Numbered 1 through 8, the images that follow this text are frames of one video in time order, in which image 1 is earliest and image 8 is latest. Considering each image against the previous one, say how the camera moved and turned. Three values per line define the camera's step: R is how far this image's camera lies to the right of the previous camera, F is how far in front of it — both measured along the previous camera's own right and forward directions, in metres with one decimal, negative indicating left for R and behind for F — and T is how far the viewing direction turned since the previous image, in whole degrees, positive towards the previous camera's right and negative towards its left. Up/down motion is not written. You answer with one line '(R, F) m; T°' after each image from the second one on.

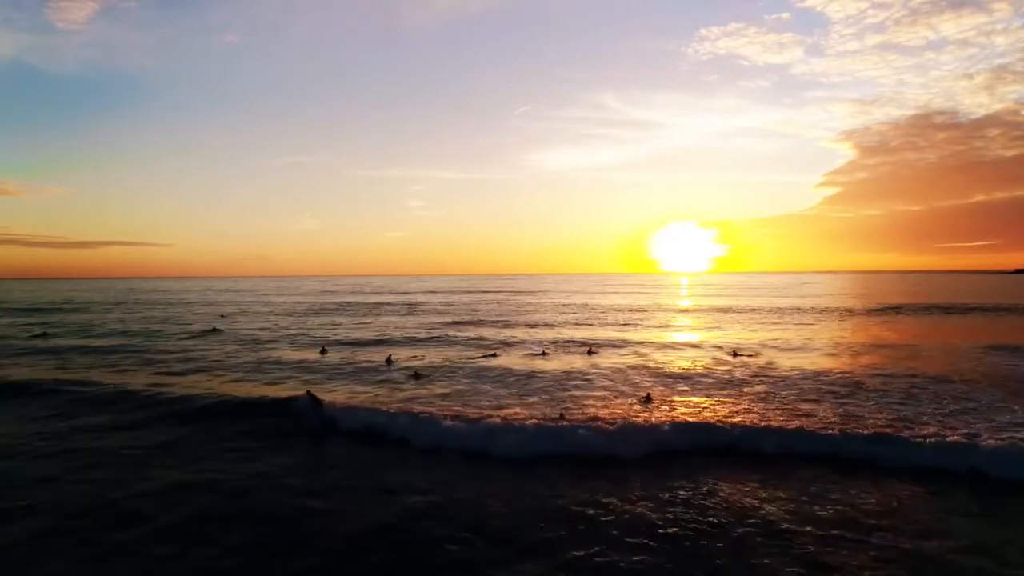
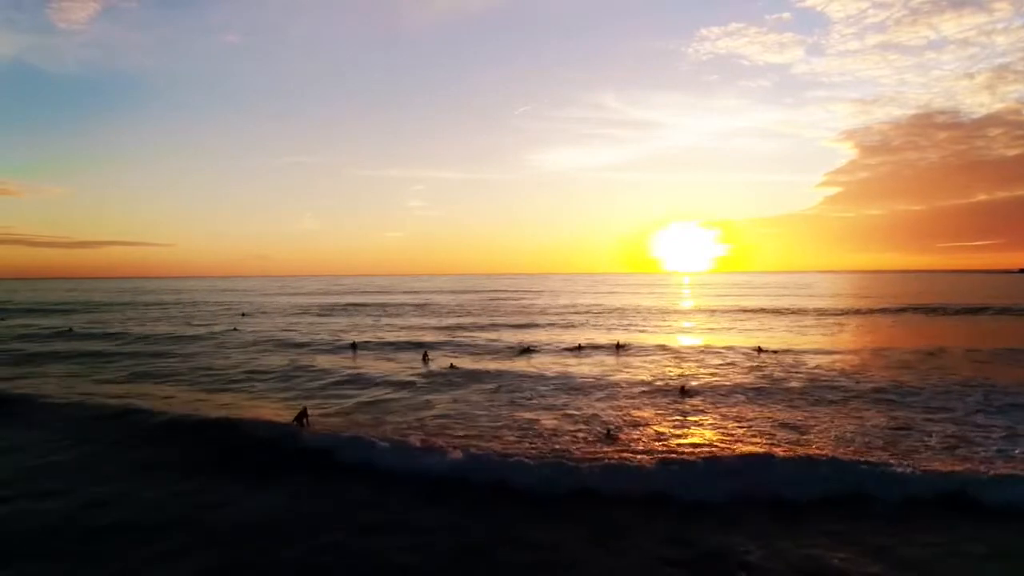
(-1.3, +0.8) m; 0°
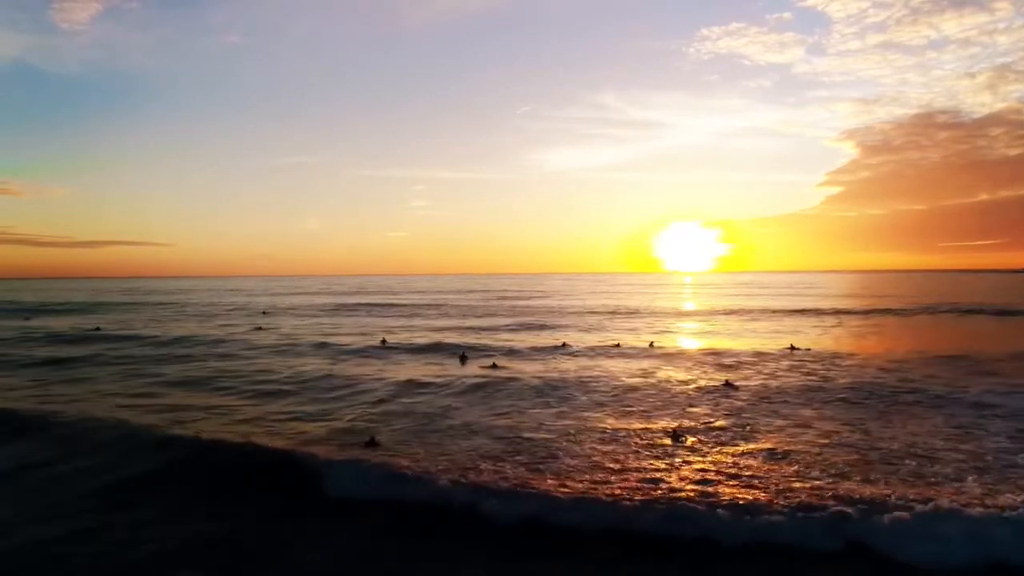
(-1.5, +0.8) m; 0°
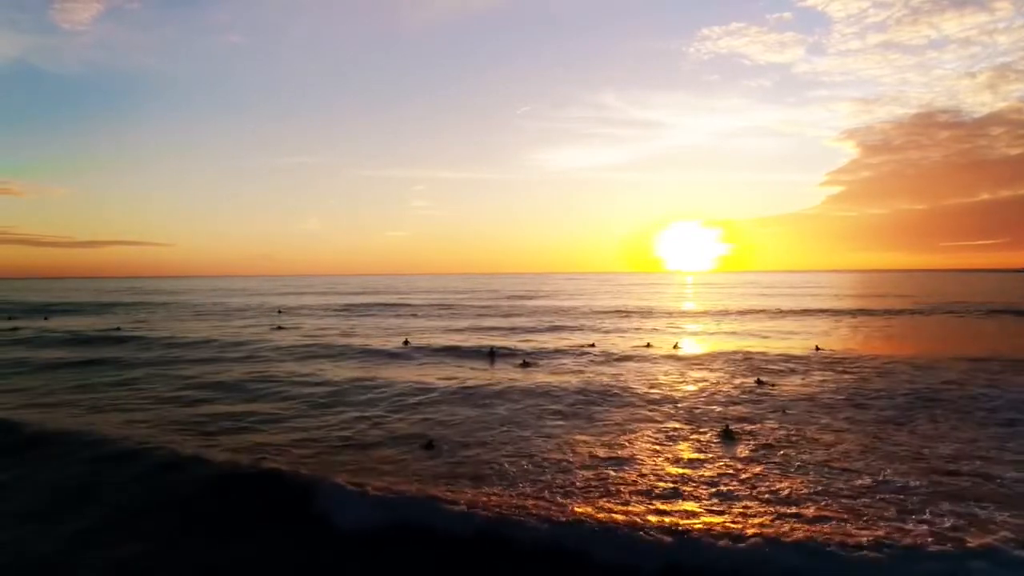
(-1.1, +0.5) m; 0°
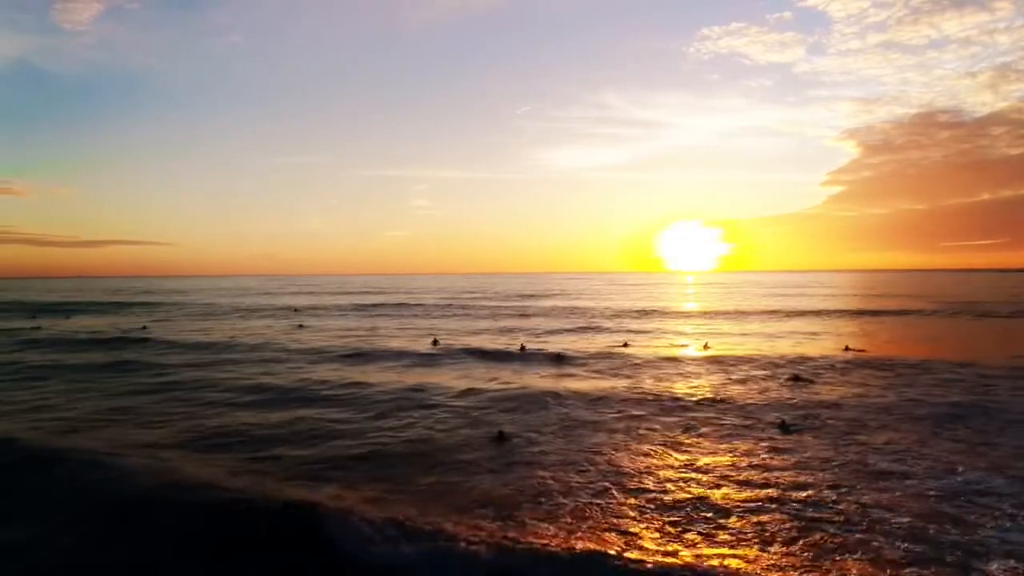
(-1.3, +0.5) m; 0°
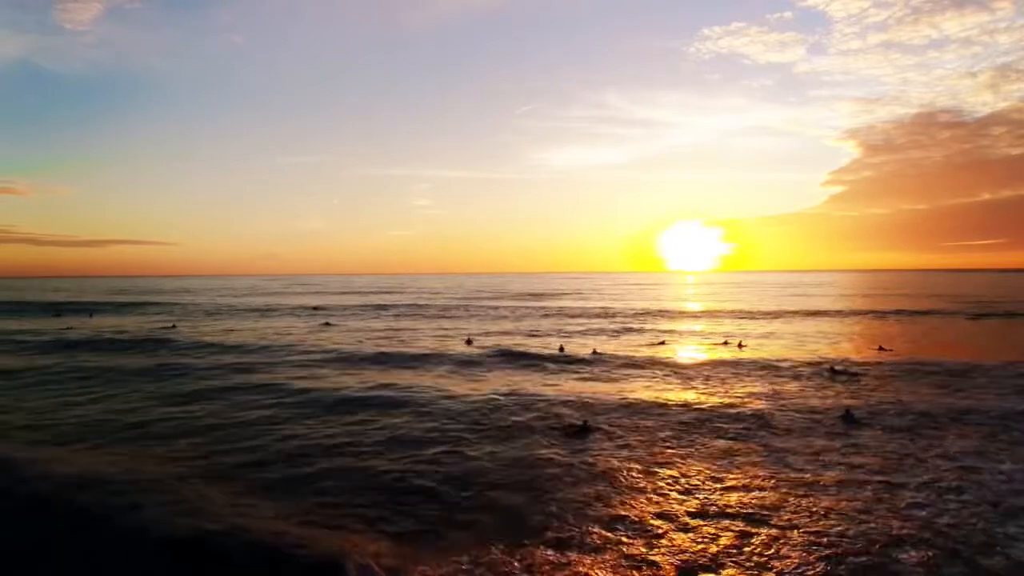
(-1.4, +0.6) m; 0°
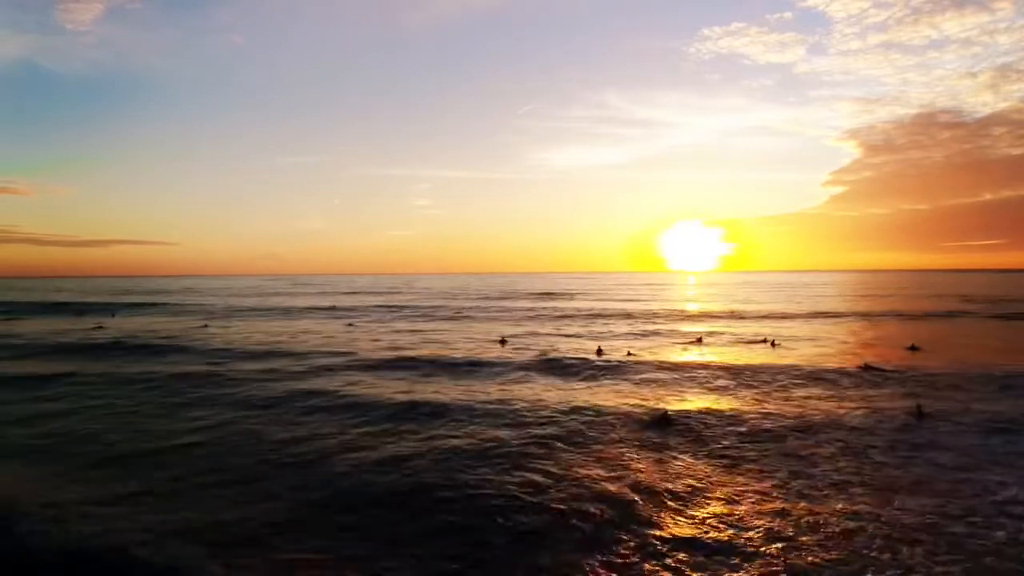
(-1.4, +0.5) m; 0°
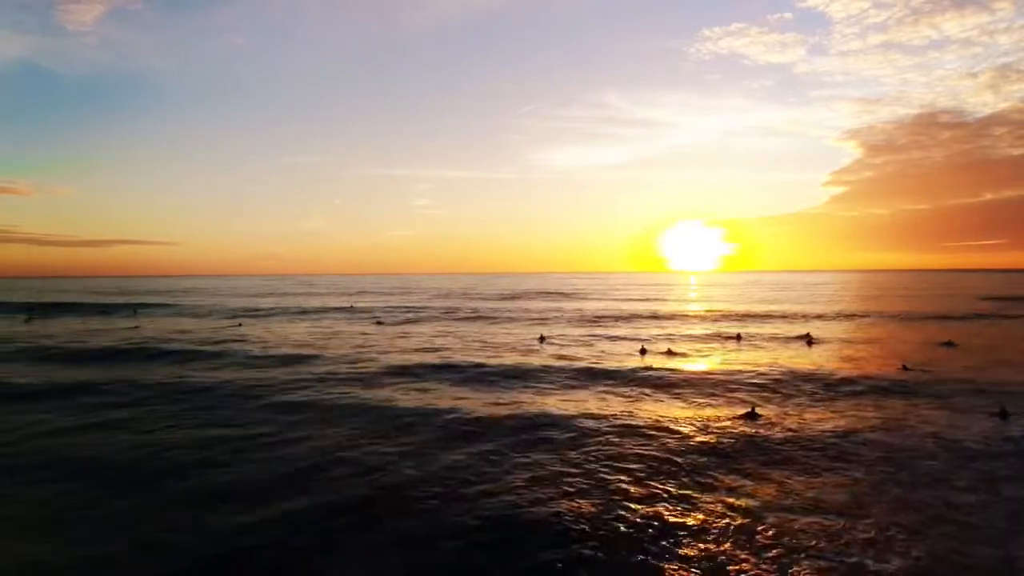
(-1.4, +0.7) m; 0°
